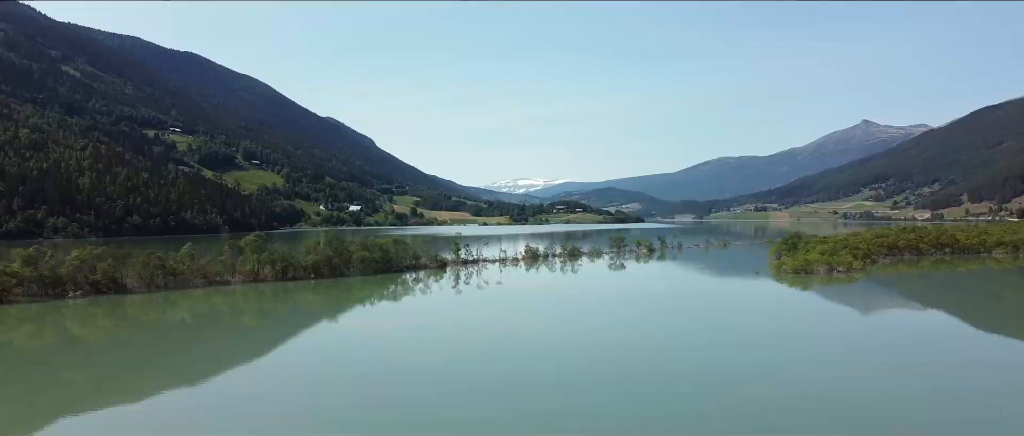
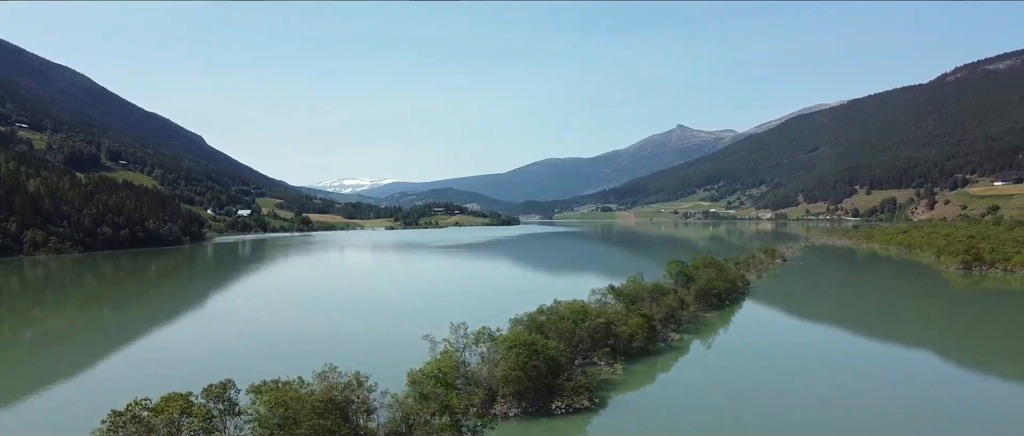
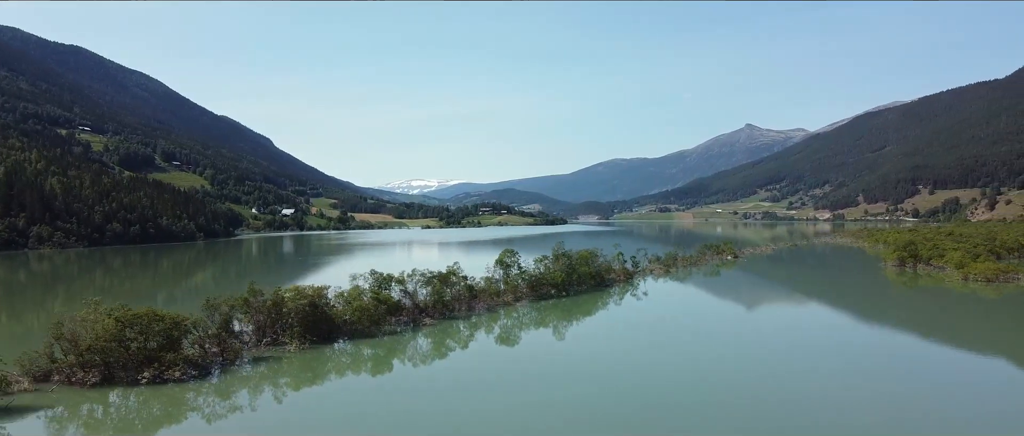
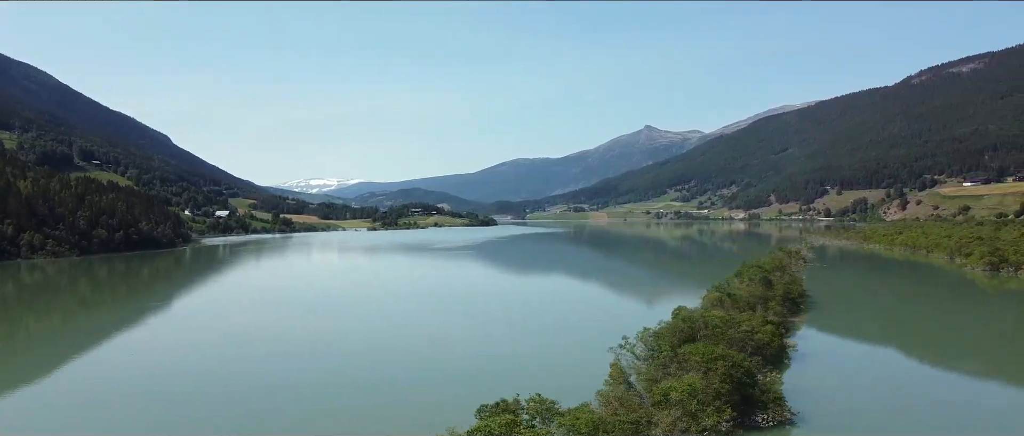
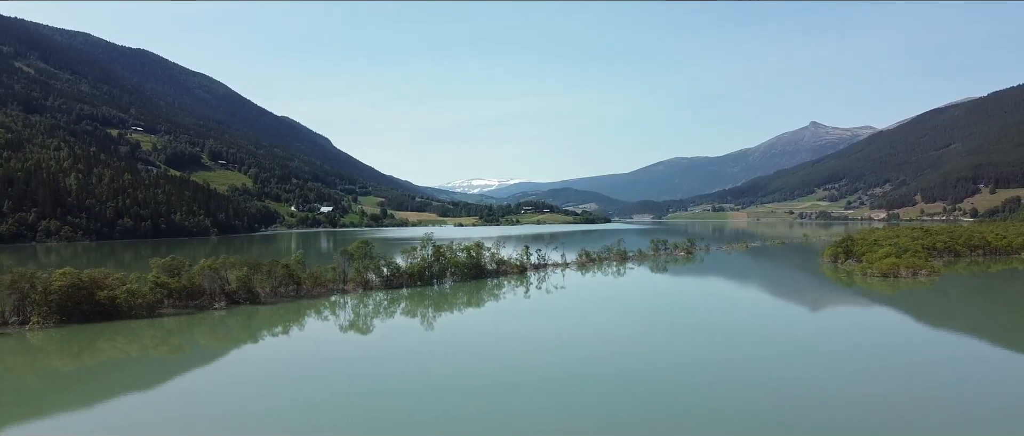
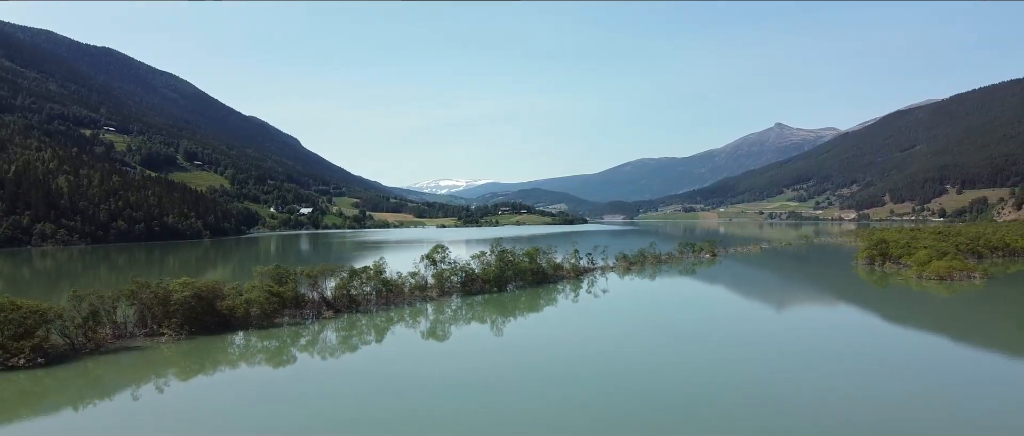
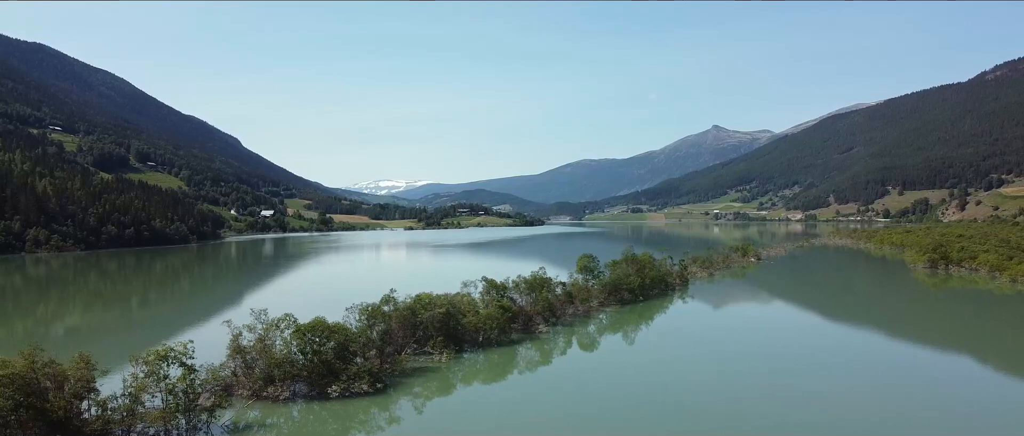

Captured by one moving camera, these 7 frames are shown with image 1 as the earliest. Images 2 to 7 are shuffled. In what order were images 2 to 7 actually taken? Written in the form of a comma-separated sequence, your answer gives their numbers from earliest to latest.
5, 6, 3, 7, 2, 4
